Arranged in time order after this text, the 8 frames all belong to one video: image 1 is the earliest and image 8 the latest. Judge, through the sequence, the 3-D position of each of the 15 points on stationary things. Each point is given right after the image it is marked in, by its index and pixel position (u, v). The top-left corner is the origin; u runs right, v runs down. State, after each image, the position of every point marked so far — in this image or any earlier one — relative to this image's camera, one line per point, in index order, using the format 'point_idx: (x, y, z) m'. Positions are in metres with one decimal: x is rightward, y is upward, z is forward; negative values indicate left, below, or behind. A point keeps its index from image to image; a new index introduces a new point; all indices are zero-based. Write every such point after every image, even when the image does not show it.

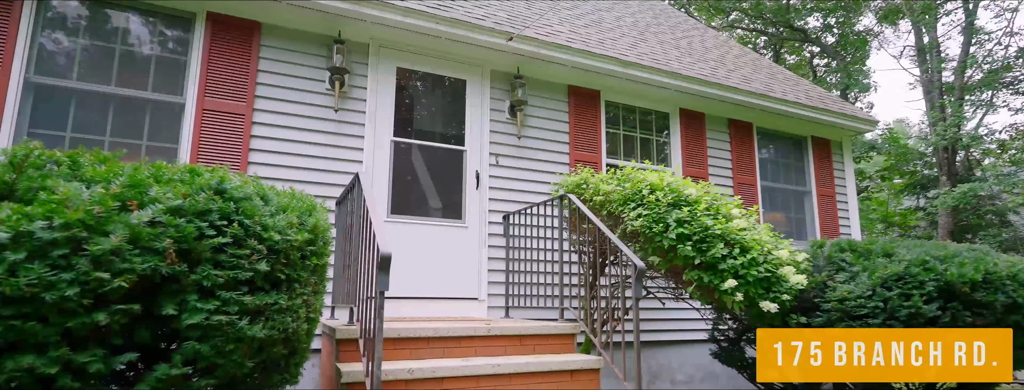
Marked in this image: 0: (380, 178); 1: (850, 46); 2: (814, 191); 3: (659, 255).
0: (-1.1, +0.1, +4.3) m
1: (+8.2, +3.5, +12.9) m
2: (+3.7, +0.1, +6.5) m
3: (+0.9, -0.4, +3.3) m
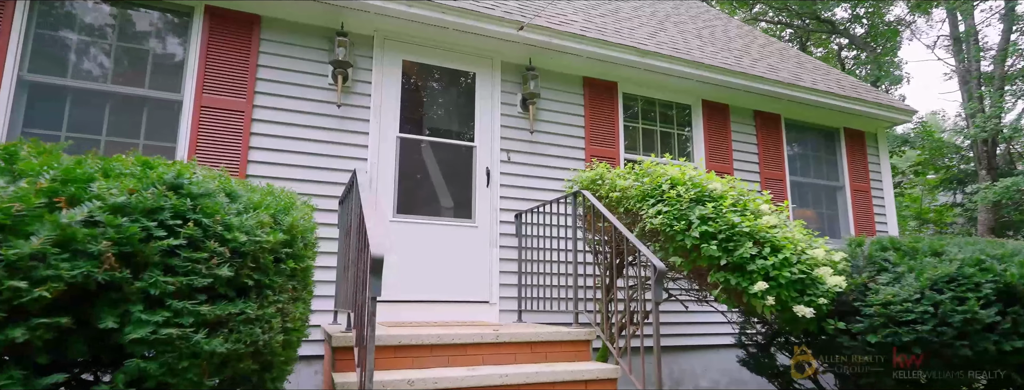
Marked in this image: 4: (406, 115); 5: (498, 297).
0: (-1.0, +0.1, +4.1) m
1: (+8.5, +3.6, +12.3) m
2: (+3.8, +0.1, +6.1) m
3: (+1.0, -0.3, +3.1) m
4: (-0.9, +0.6, +4.3) m
5: (-0.1, -0.8, +4.3) m
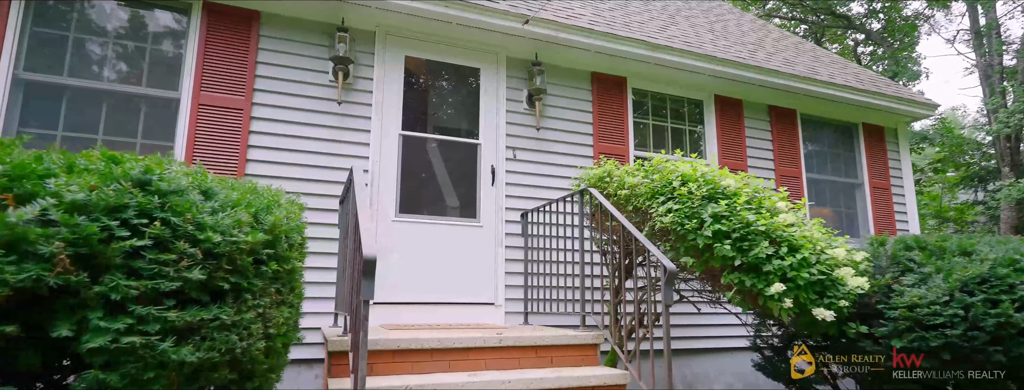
0: (-0.9, +0.1, +4.0) m
1: (+8.7, +3.7, +12.0) m
2: (+3.9, +0.1, +5.9) m
3: (+1.0, -0.3, +2.9) m
4: (-0.8, +0.7, +4.2) m
5: (-0.1, -0.8, +4.1) m
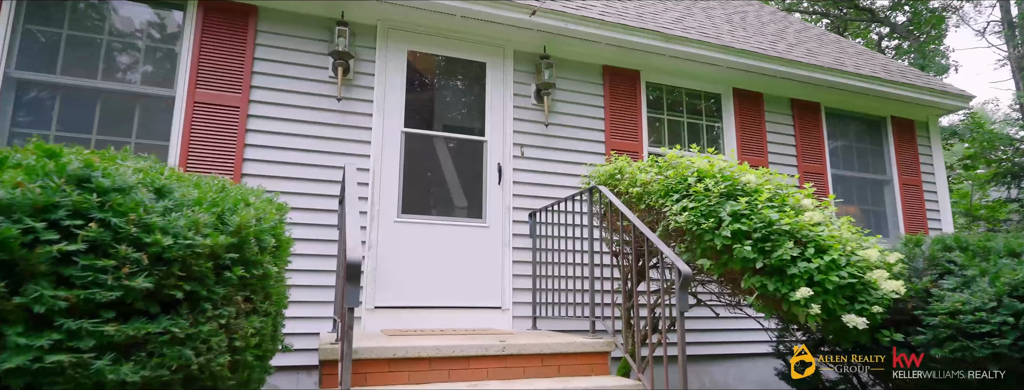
0: (-0.9, +0.1, +3.9) m
1: (+9.0, +3.7, +11.5) m
2: (+4.0, +0.2, +5.6) m
3: (+1.0, -0.3, +2.7) m
4: (-0.8, +0.7, +4.0) m
5: (0.0, -0.8, +4.0) m
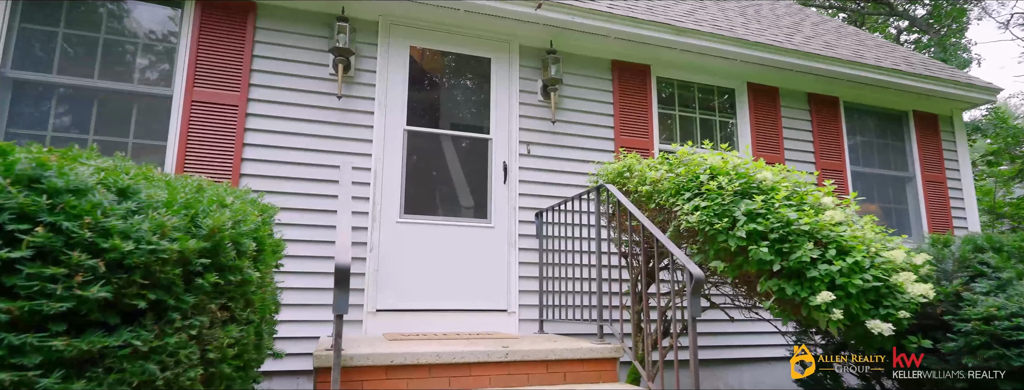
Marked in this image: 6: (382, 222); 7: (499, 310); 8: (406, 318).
0: (-0.8, +0.1, +3.8) m
1: (+9.2, +3.8, +11.2) m
2: (+4.1, +0.2, +5.4) m
3: (+1.0, -0.3, +2.6) m
4: (-0.7, +0.7, +3.9) m
5: (0.0, -0.8, +3.8) m
6: (-0.9, -0.2, +3.7) m
7: (-0.1, -0.8, +3.8) m
8: (-0.7, -0.8, +3.6) m
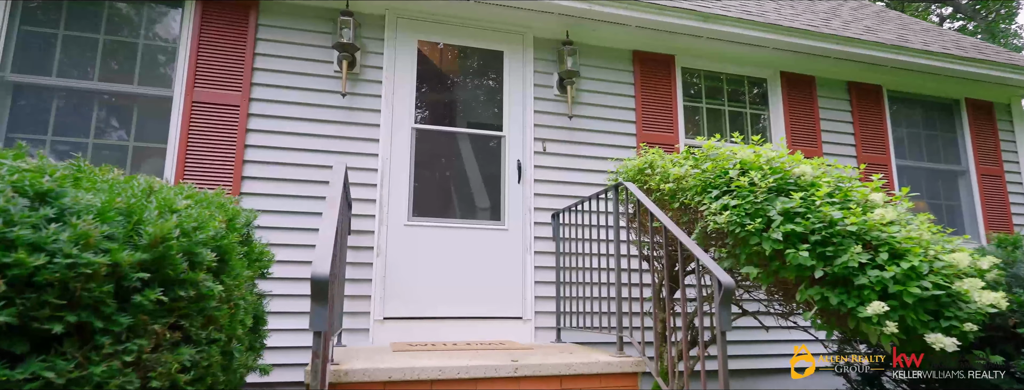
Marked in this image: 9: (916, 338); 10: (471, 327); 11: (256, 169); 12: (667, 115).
0: (-0.7, +0.1, +3.6) m
1: (+9.6, +3.9, +10.5) m
2: (+4.3, +0.2, +4.9) m
3: (+1.1, -0.3, +2.3) m
4: (-0.6, +0.7, +3.7) m
5: (+0.1, -0.8, +3.6) m
6: (-0.8, -0.2, +3.5) m
7: (0.0, -0.8, +3.6) m
8: (-0.6, -0.8, +3.4) m
9: (+1.6, -0.6, +2.1) m
10: (-0.3, -0.9, +3.5) m
11: (-1.6, +0.2, +3.4) m
12: (+1.2, +0.6, +4.2) m
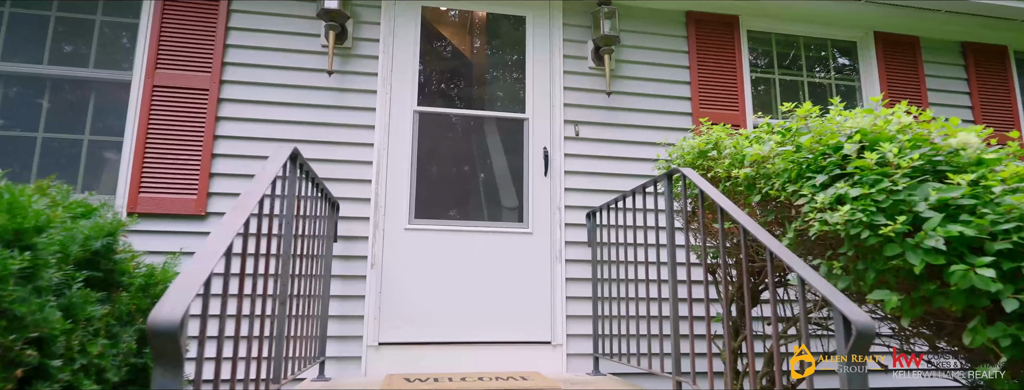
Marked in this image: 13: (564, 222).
0: (-0.6, +0.2, +2.9) m
1: (+10.3, +4.1, +8.9) m
2: (+4.5, +0.3, +3.8) m
3: (+1.1, -0.3, +1.5) m
4: (-0.5, +0.7, +3.1) m
5: (+0.3, -0.8, +2.9) m
6: (-0.7, -0.2, +2.9) m
7: (+0.1, -0.8, +2.9) m
8: (-0.5, -0.8, +2.7) m
9: (+1.6, -0.5, +1.3) m
10: (-0.1, -0.8, +2.8) m
11: (-1.5, +0.2, +2.8) m
12: (+1.4, +0.7, +3.4) m
13: (+0.3, -0.2, +3.0) m
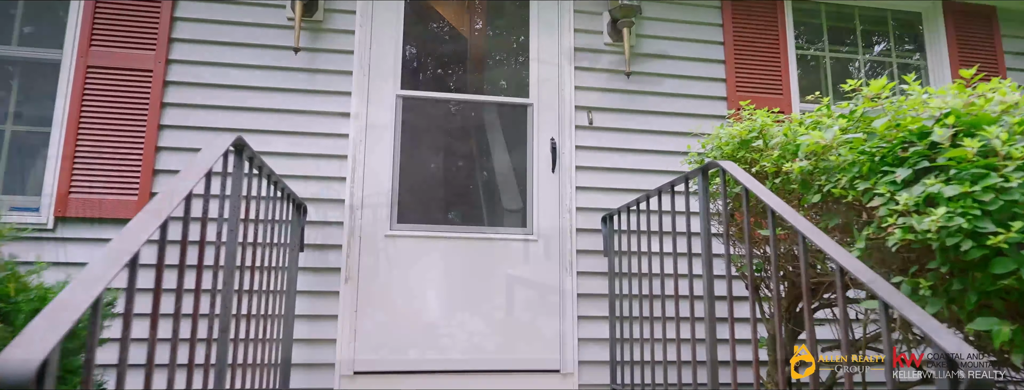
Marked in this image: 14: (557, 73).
0: (-0.6, +0.2, +2.5) m
1: (+10.4, +4.2, +8.2) m
2: (+4.5, +0.4, +3.2) m
3: (+1.0, -0.3, +1.0) m
4: (-0.5, +0.7, +2.6) m
5: (+0.3, -0.8, +2.4) m
6: (-0.7, -0.2, +2.4) m
7: (+0.1, -0.8, +2.4) m
8: (-0.5, -0.8, +2.3) m
9: (+1.6, -0.5, +0.8) m
10: (-0.1, -0.8, +2.3) m
11: (-1.5, +0.2, +2.4) m
12: (+1.4, +0.7, +2.9) m
13: (+0.3, -0.2, +2.6) m
14: (+0.2, +0.6, +2.7) m
